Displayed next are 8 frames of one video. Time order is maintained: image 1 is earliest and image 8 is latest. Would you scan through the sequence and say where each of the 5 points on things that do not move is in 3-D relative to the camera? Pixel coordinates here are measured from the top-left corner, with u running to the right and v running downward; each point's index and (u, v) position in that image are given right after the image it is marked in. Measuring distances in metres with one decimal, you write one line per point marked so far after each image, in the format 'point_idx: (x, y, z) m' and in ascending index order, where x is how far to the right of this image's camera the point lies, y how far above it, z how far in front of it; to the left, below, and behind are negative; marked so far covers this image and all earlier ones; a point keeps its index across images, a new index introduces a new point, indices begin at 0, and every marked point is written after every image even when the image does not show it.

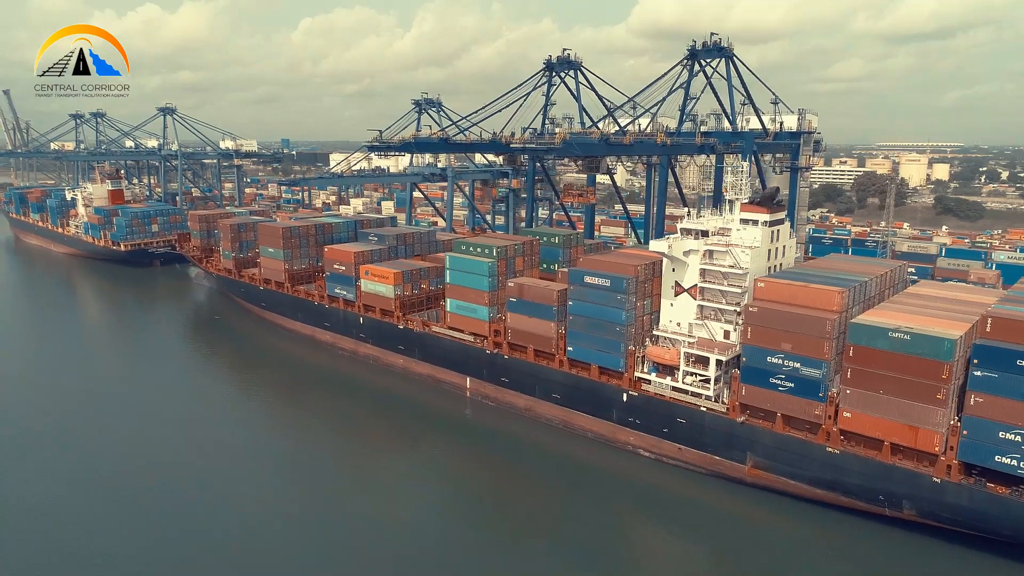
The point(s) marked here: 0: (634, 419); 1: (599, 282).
0: (+4.0, -4.3, +19.4) m
1: (+2.9, +0.2, +19.5) m
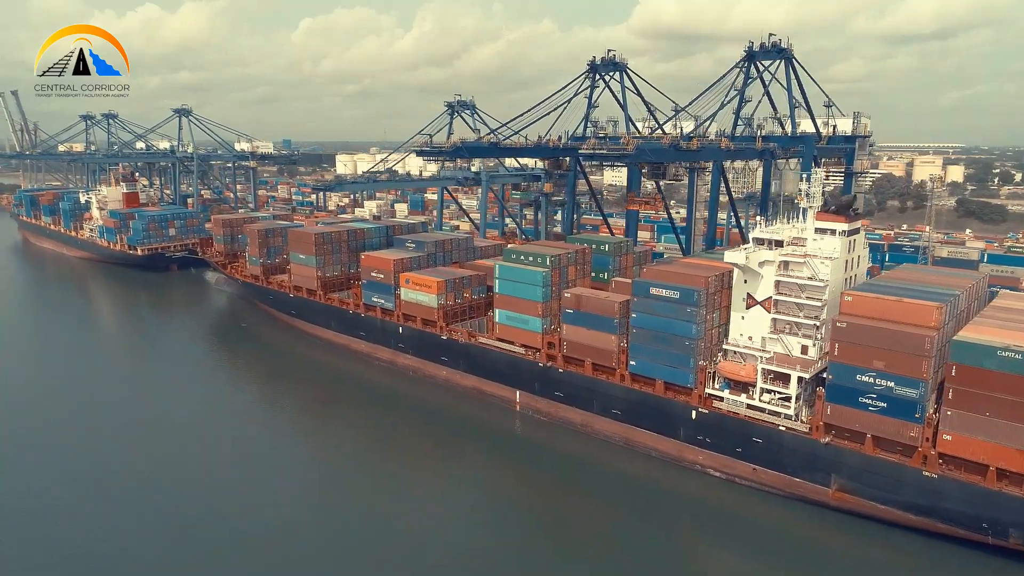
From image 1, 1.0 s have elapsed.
0: (+6.0, -4.7, +18.6) m
1: (+4.9, -0.2, +18.6) m
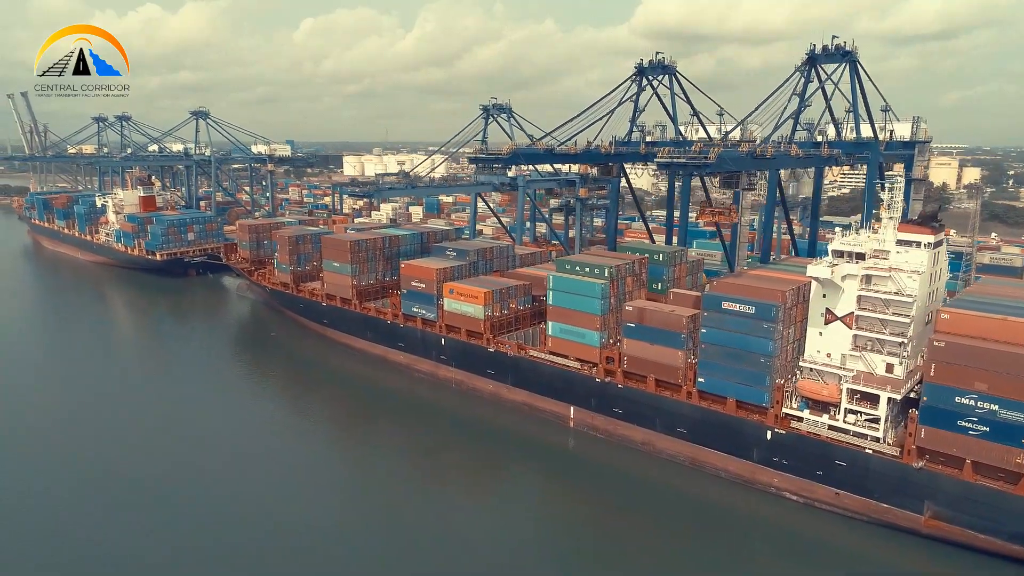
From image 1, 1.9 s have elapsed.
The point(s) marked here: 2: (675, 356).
0: (+8.0, -5.1, +17.8) m
1: (+6.9, -0.6, +17.8) m
2: (+5.3, -2.2, +19.3) m
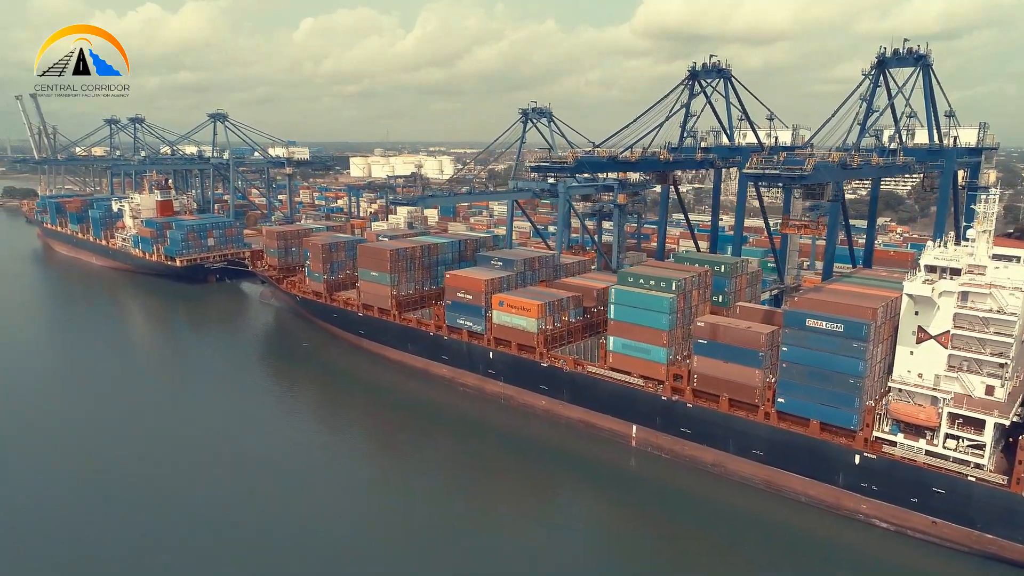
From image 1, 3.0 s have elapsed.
0: (+10.2, -5.6, +16.9) m
1: (+9.1, -1.1, +17.0) m
2: (+7.5, -2.7, +18.5) m
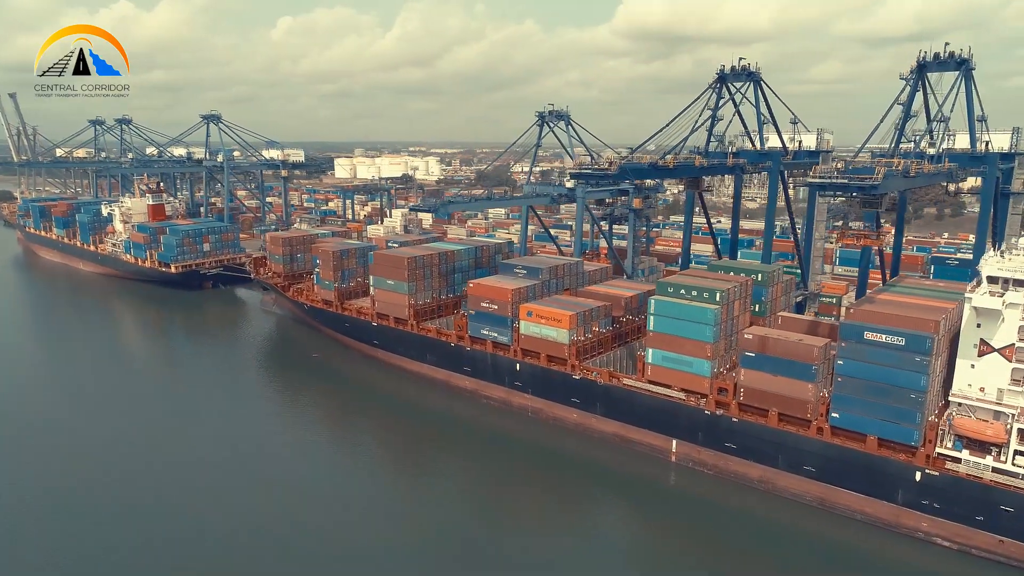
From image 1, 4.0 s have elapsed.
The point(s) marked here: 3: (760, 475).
0: (+11.6, -5.9, +16.4) m
1: (+10.5, -1.4, +16.4) m
2: (+8.8, -3.0, +17.9) m
3: (+8.0, -6.1, +19.2) m
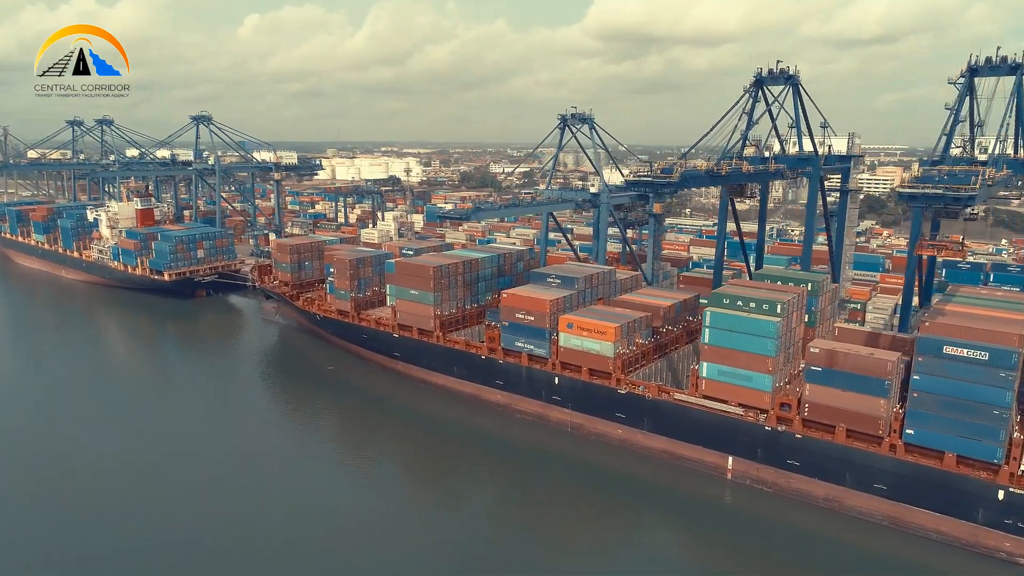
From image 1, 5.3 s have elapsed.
0: (+13.4, -6.3, +15.9) m
1: (+12.3, -1.8, +15.9) m
2: (+10.6, -3.4, +17.3) m
3: (+9.8, -6.4, +18.6) m
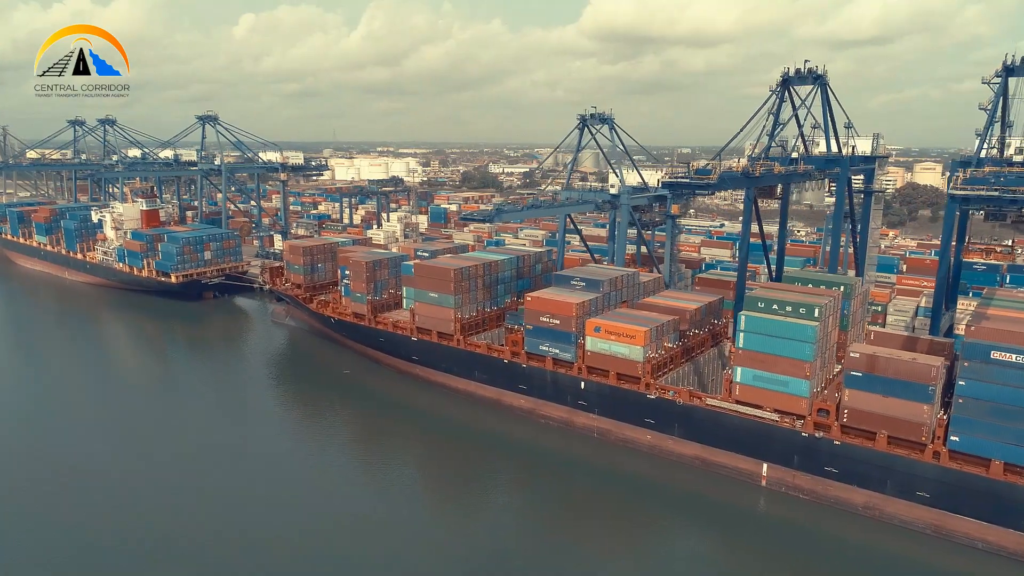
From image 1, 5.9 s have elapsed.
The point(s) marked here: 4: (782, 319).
0: (+14.5, -6.4, +15.6) m
1: (+13.3, -1.9, +15.6) m
2: (+11.6, -3.5, +16.9) m
3: (+10.8, -6.5, +18.2) m
4: (+8.6, -1.0, +19.0) m
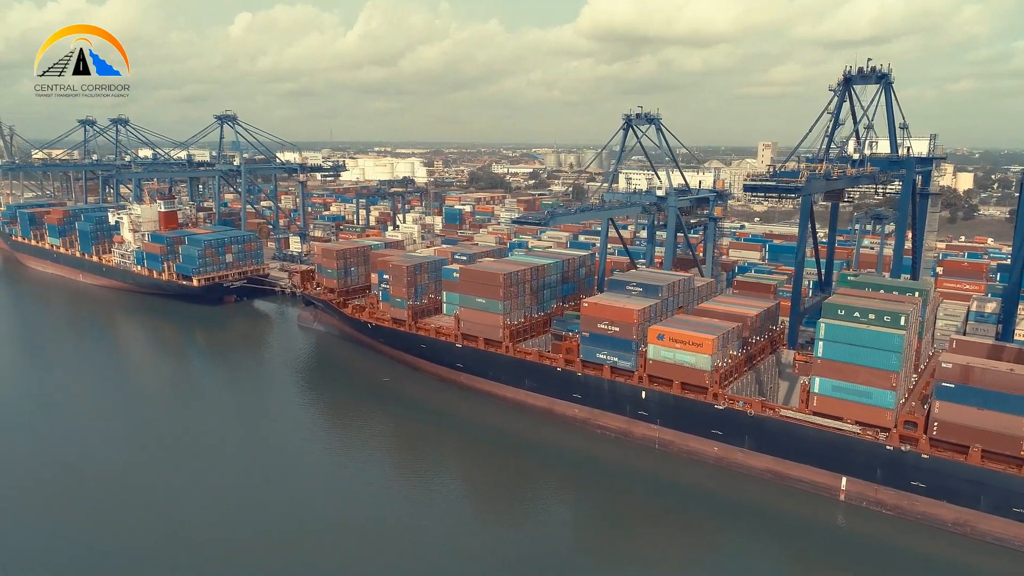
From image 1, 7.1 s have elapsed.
0: (+16.7, -6.6, +14.9) m
1: (+15.5, -2.1, +14.9) m
2: (+13.9, -3.7, +16.2) m
3: (+13.0, -6.8, +17.5) m
4: (+10.8, -1.2, +18.2) m
